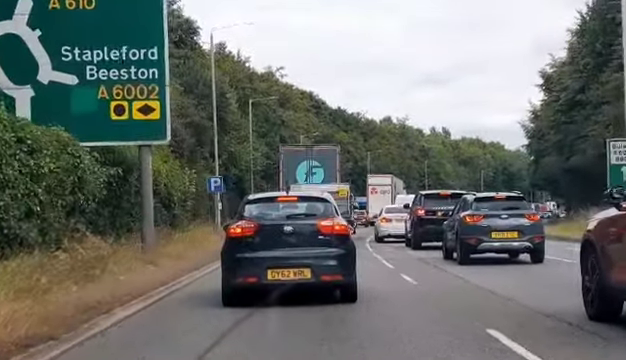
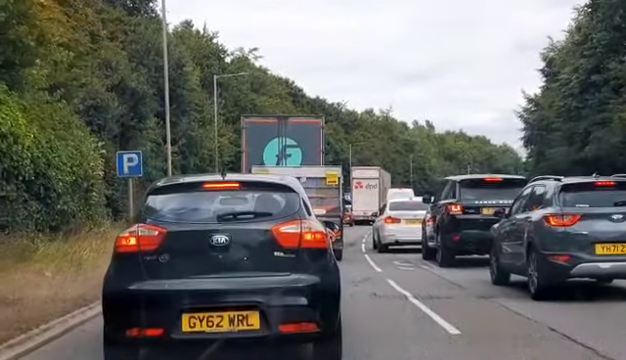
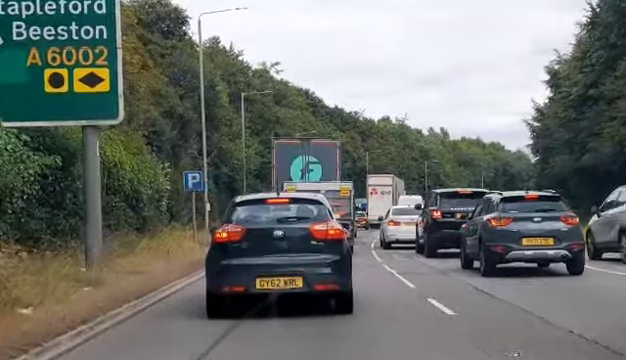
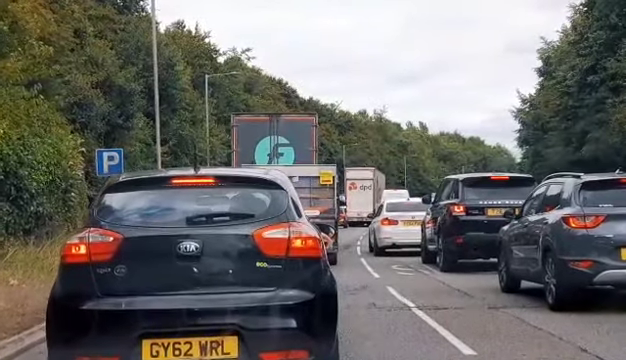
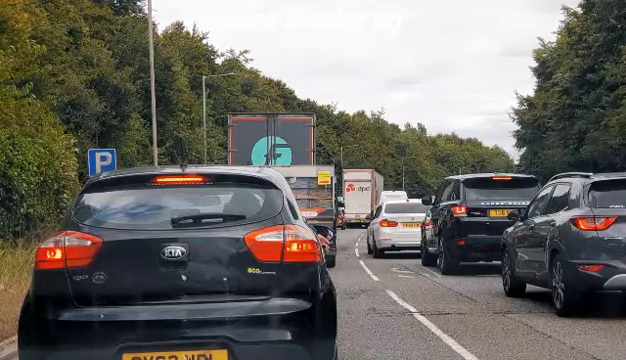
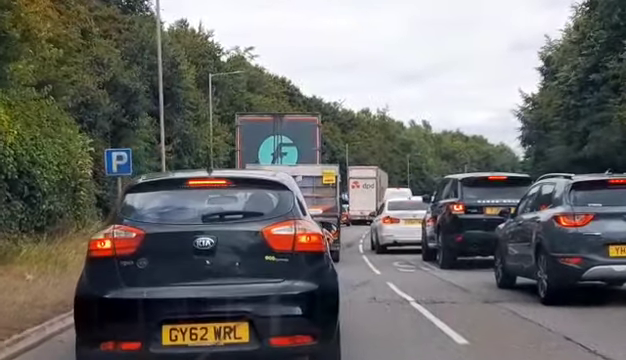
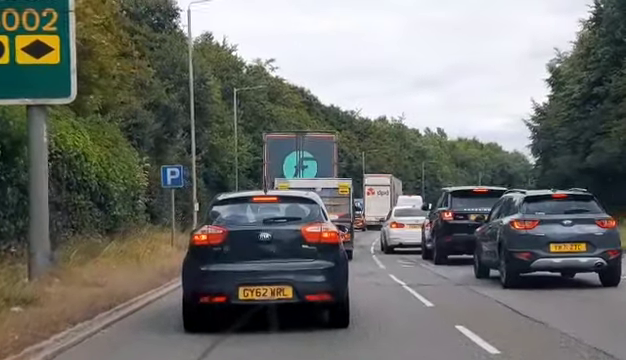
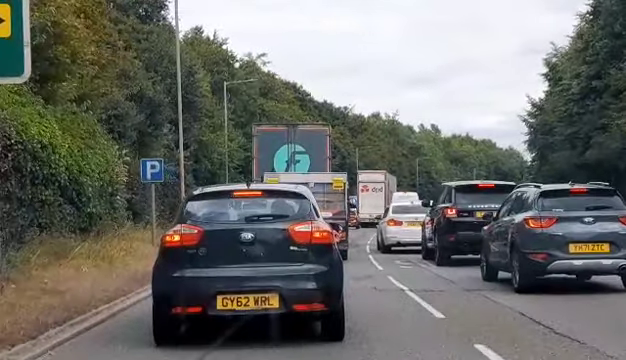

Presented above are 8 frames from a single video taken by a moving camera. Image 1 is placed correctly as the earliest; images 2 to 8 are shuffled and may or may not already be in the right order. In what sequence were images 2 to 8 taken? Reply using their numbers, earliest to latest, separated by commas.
3, 7, 8, 2, 6, 4, 5
